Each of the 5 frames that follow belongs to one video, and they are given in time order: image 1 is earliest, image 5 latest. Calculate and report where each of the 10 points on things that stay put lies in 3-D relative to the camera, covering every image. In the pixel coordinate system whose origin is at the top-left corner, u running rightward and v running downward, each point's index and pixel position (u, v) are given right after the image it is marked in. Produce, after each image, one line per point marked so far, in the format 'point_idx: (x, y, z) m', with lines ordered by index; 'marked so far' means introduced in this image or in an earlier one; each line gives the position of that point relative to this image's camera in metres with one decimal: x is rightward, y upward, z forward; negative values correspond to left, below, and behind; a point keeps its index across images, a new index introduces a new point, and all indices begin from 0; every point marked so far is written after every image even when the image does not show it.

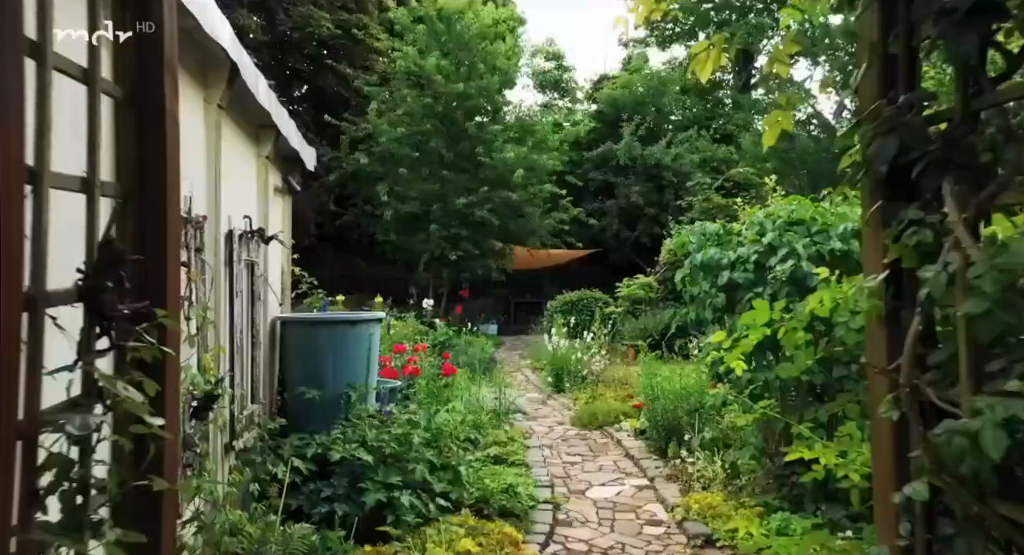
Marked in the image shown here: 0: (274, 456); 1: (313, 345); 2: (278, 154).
0: (-1.2, -0.9, +4.0) m
1: (-1.1, -0.4, +4.7) m
2: (-1.4, +0.7, +4.8) m
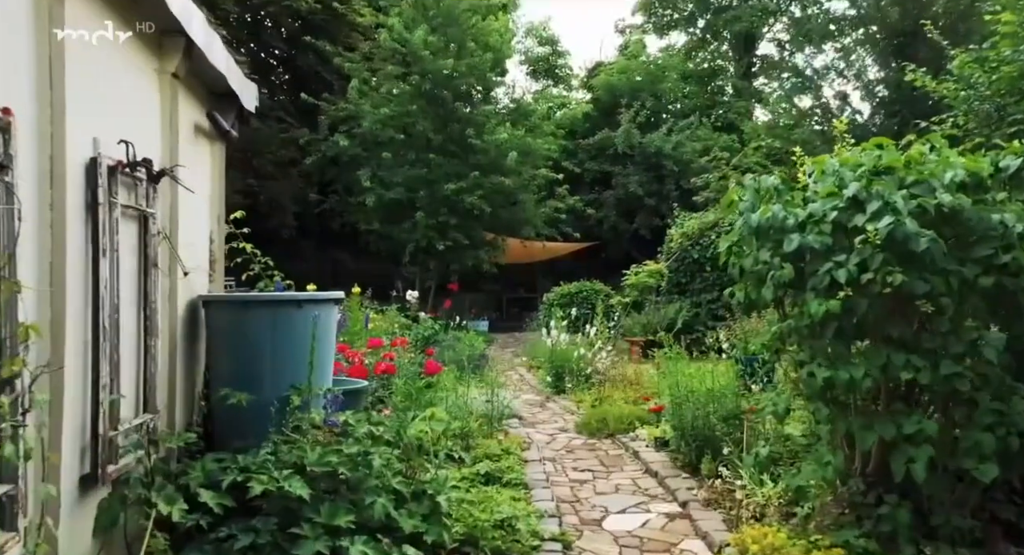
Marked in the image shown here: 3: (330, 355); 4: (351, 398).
0: (-1.2, -0.7, +2.8) m
1: (-1.1, -0.2, +3.5) m
2: (-1.4, +0.9, +3.6) m
3: (-0.8, -0.4, +3.8) m
4: (-0.9, -0.7, +4.6) m
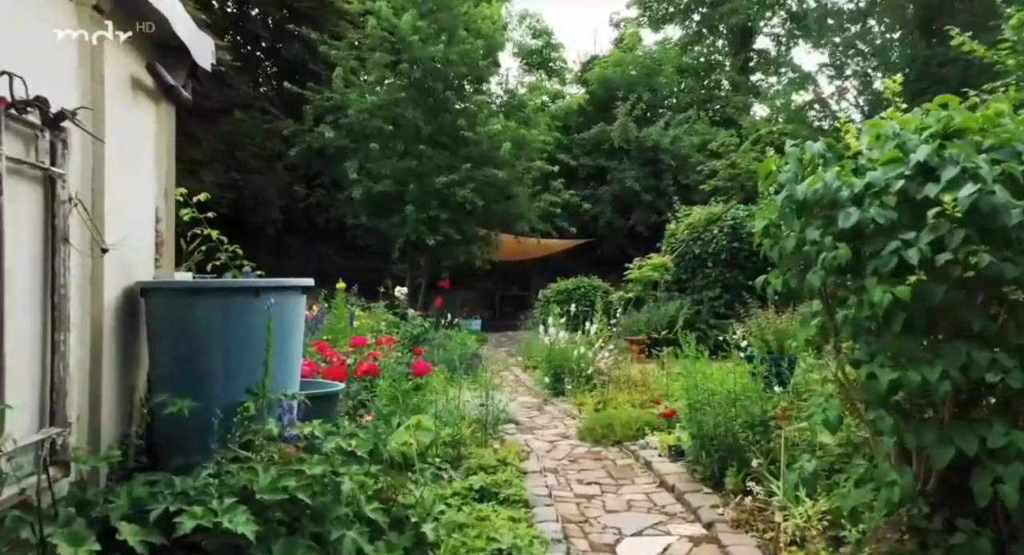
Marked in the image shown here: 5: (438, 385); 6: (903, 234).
0: (-1.2, -0.6, +2.2) m
1: (-1.1, -0.2, +2.9) m
2: (-1.4, +0.9, +3.0) m
3: (-0.8, -0.3, +3.2) m
4: (-0.9, -0.6, +4.0) m
5: (-0.5, -0.8, +6.1) m
6: (+1.3, +0.1, +2.8) m
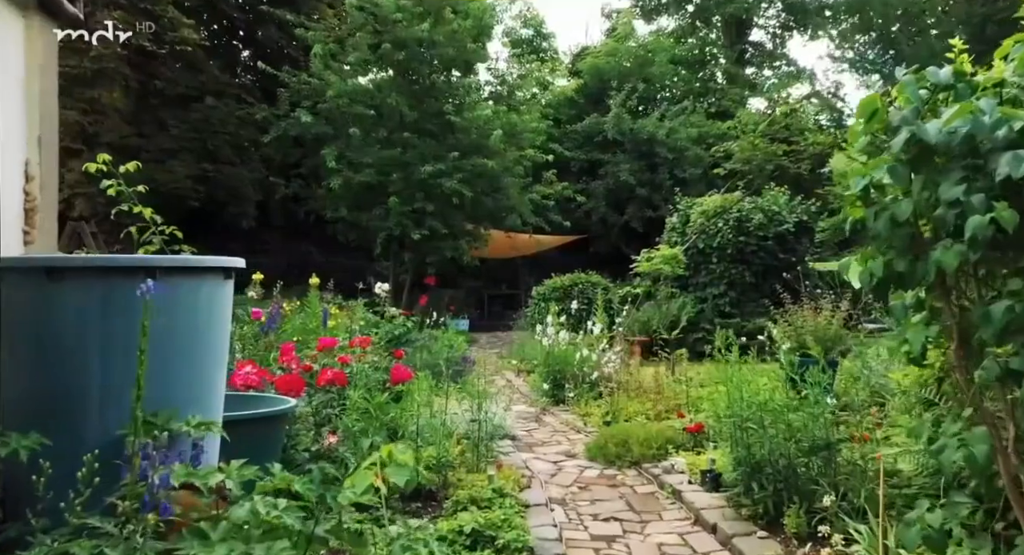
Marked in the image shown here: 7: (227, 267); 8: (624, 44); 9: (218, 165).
0: (-1.1, -0.6, +1.3) m
1: (-1.1, -0.1, +2.0) m
2: (-1.4, +1.0, +2.1) m
3: (-0.8, -0.2, +2.3) m
4: (-0.9, -0.5, +3.1) m
5: (-0.6, -0.7, +5.1) m
6: (+1.4, +0.2, +1.9) m
7: (-0.8, 0.0, +2.4) m
8: (+2.7, +5.5, +19.7) m
9: (-5.0, +1.9, +14.1) m
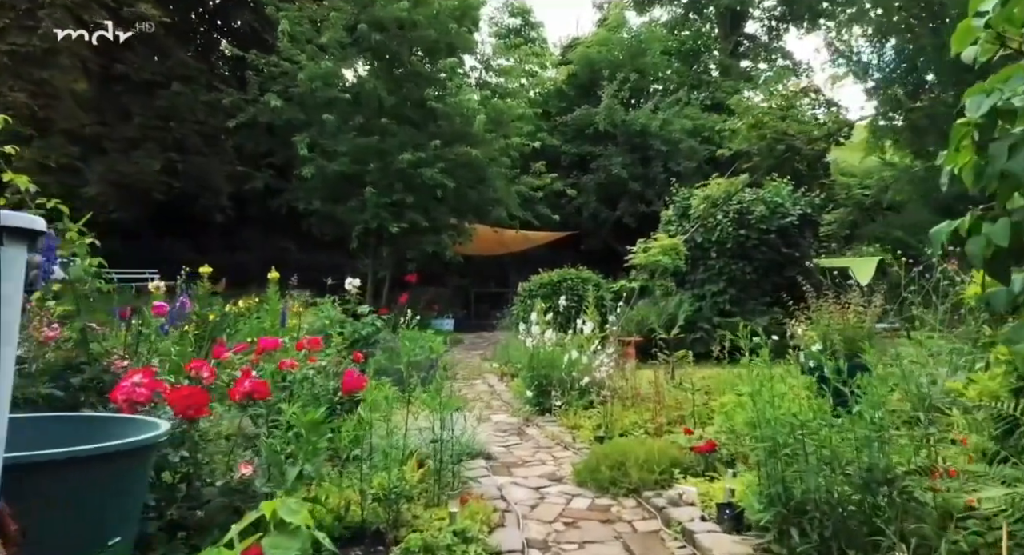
0: (-1.2, -0.5, +0.4) m
1: (-1.2, -0.1, +1.1) m
2: (-1.5, +1.1, +1.2) m
3: (-0.9, -0.2, +1.4) m
4: (-1.0, -0.5, +2.2) m
5: (-0.7, -0.7, +4.3) m
6: (+1.3, +0.3, +1.1) m
7: (-0.9, +0.1, +1.5) m
8: (+2.4, +5.6, +18.8) m
9: (-5.2, +2.0, +13.2) m
